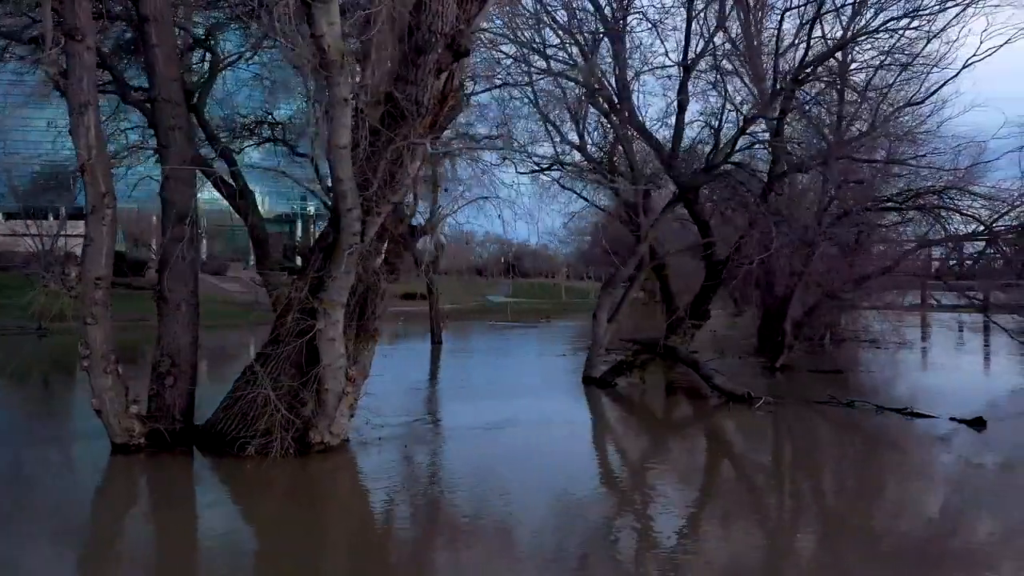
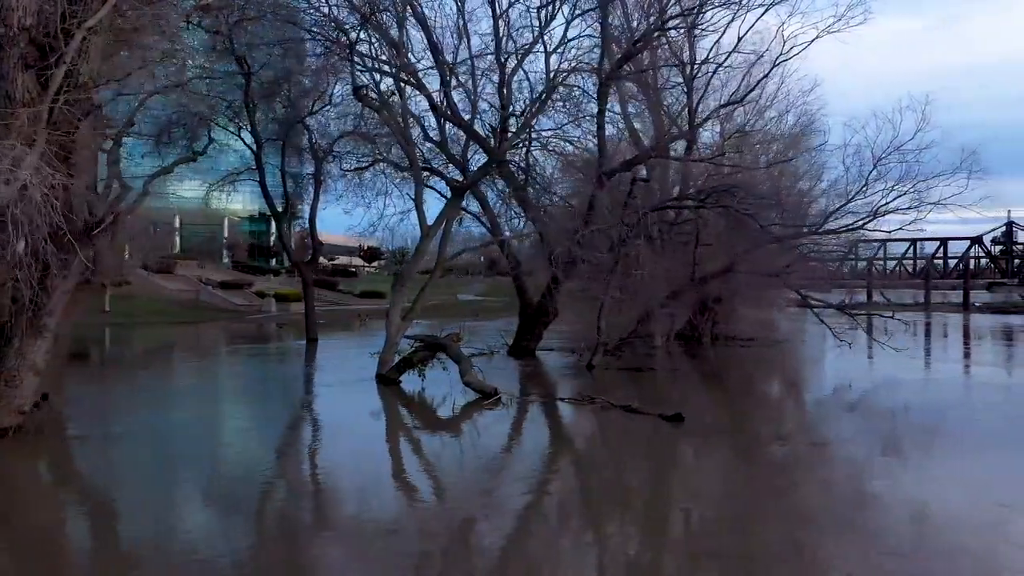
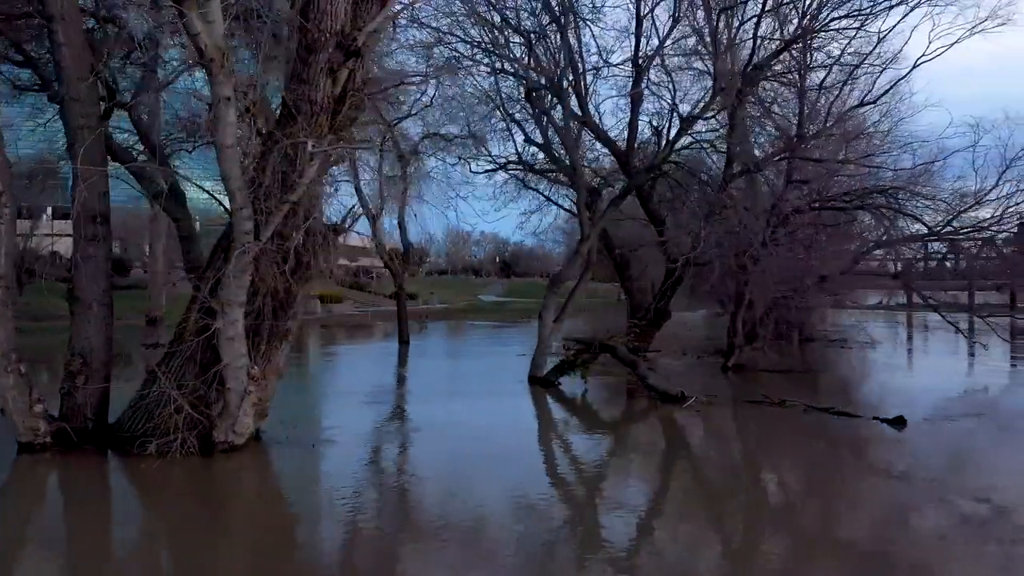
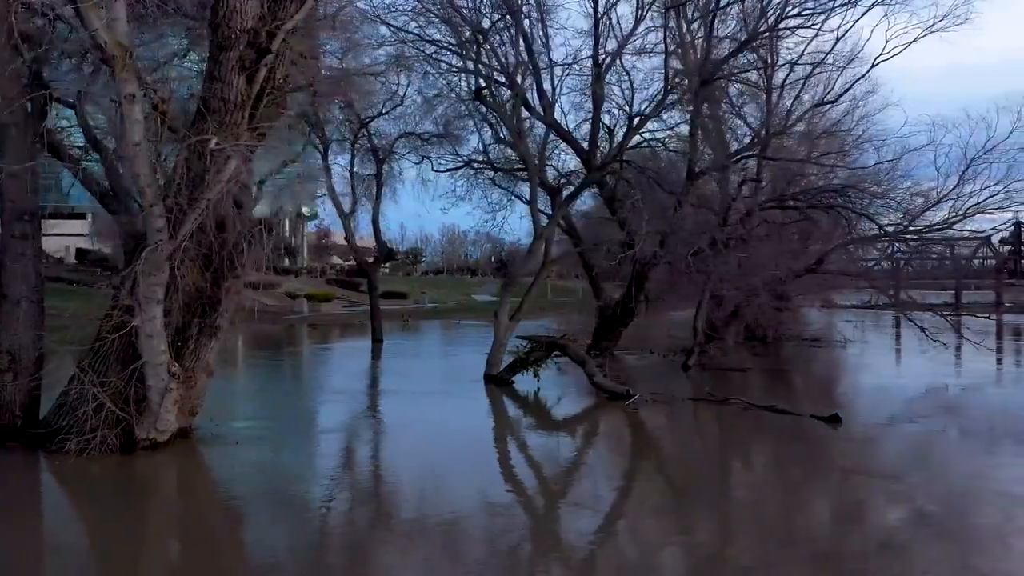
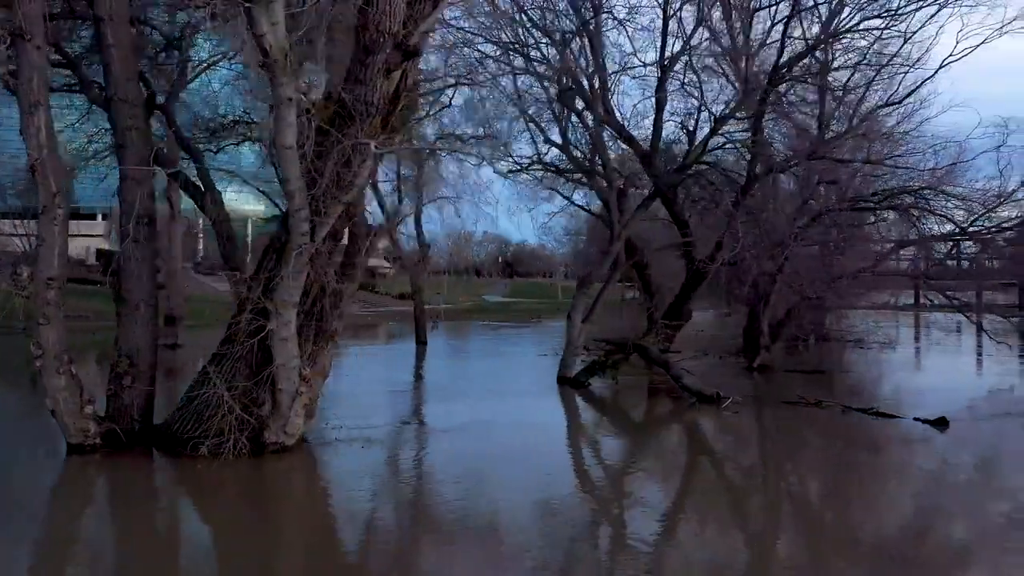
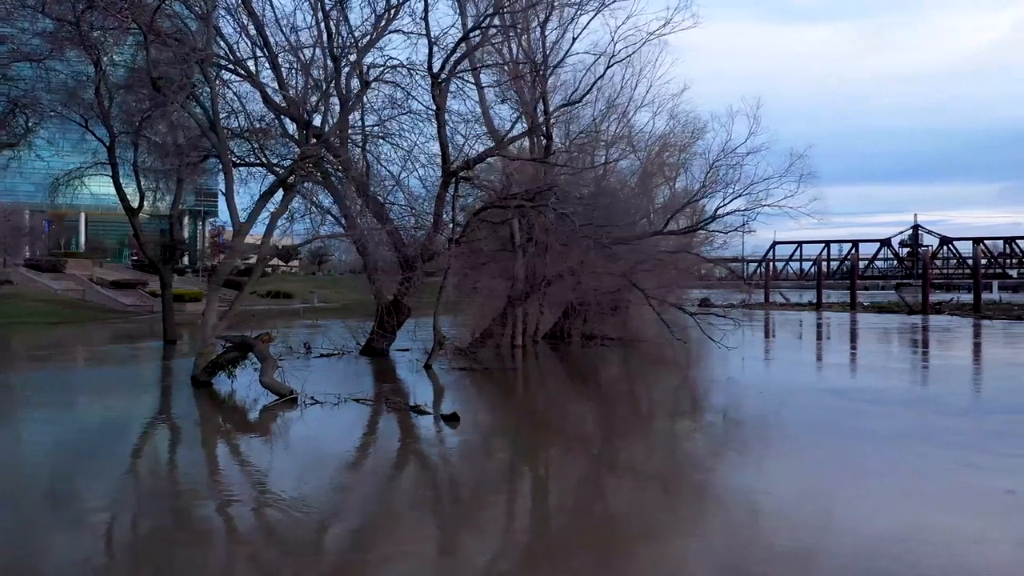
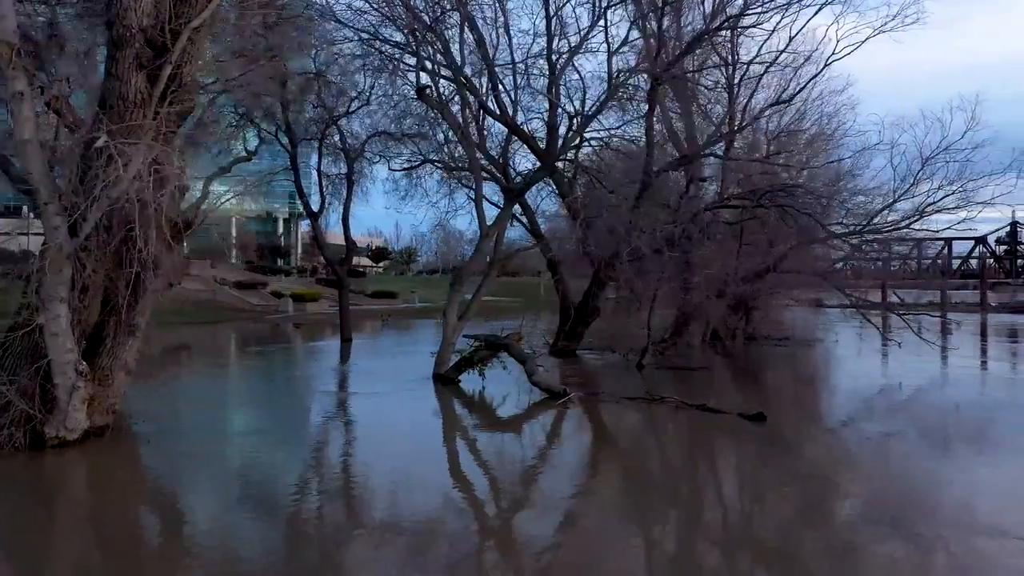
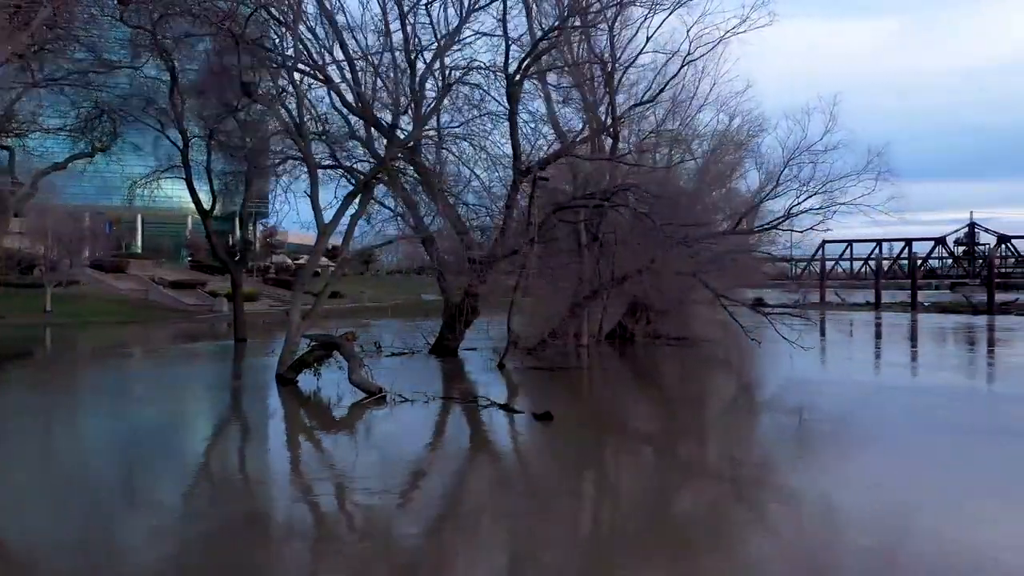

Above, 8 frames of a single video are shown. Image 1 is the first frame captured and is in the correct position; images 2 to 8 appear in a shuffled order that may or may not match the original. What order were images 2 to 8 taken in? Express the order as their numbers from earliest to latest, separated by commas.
5, 3, 4, 7, 2, 8, 6
